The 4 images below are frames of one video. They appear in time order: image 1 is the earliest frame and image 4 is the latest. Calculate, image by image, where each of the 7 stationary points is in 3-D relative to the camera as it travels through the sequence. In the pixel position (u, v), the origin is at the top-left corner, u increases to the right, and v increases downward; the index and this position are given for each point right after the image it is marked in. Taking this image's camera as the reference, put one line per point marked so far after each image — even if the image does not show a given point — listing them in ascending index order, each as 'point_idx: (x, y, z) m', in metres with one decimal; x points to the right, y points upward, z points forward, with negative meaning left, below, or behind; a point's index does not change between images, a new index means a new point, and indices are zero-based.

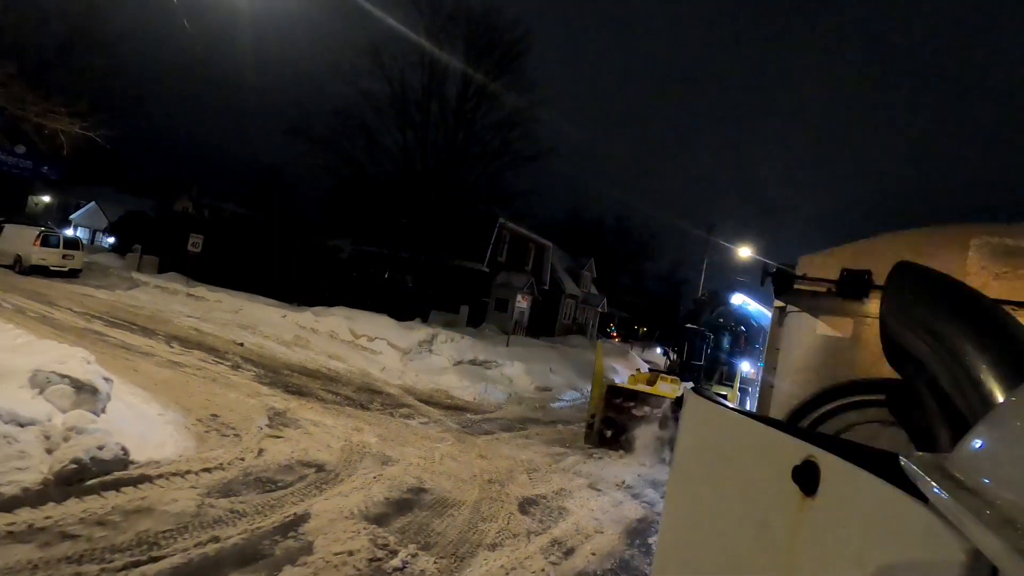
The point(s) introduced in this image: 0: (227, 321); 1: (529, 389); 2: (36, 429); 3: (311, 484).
0: (-8.0, -0.9, +18.3) m
1: (+0.5, -2.7, +17.5) m
2: (-4.1, -1.2, +5.8) m
3: (-2.1, -2.1, +7.1) m
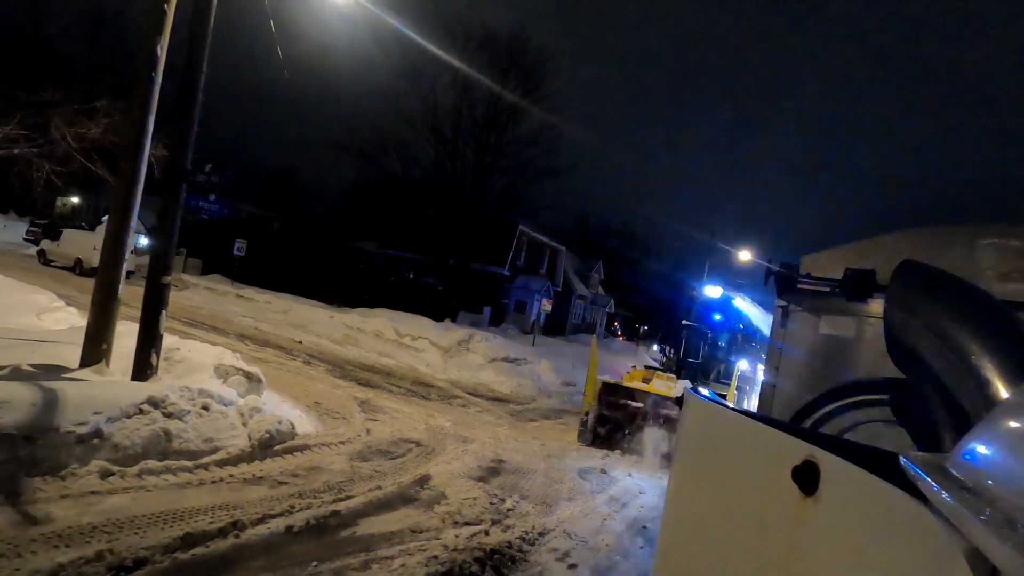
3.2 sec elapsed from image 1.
0: (-7.1, -1.0, +20.2) m
1: (+1.3, -2.8, +19.5) m
2: (-3.2, -1.4, +7.7) m
3: (-1.3, -2.3, +9.0) m
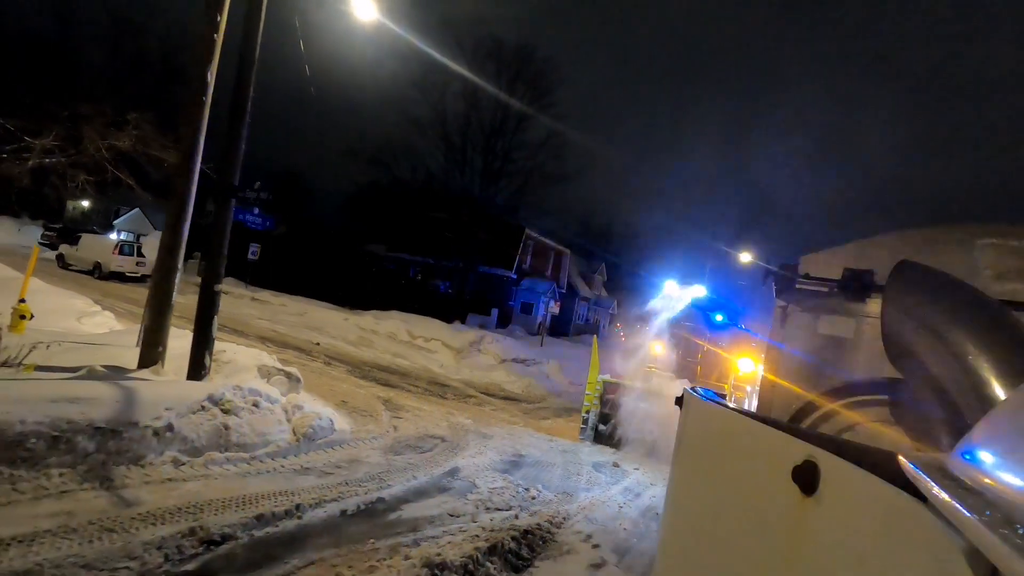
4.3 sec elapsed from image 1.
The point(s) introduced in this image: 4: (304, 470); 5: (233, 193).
0: (-6.8, -1.1, +20.9) m
1: (+1.6, -2.9, +20.1) m
2: (-2.9, -1.5, +8.4) m
3: (-1.0, -2.4, +9.7) m
4: (-2.3, -2.0, +7.2) m
5: (-3.5, +1.2, +8.3) m
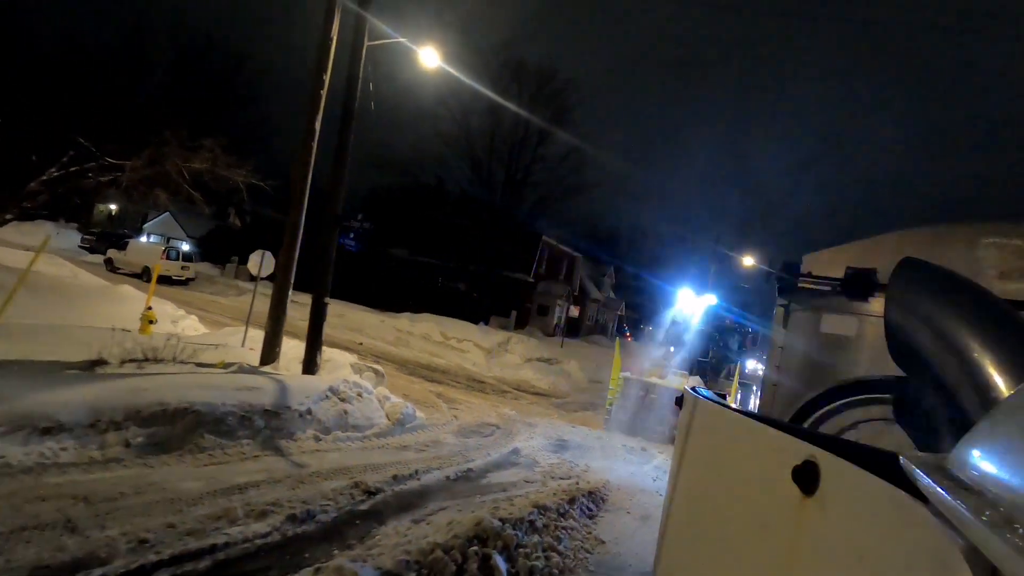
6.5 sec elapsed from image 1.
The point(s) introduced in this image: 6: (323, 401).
0: (-6.0, -1.3, +22.7) m
1: (+2.4, -3.1, +21.9) m
2: (-2.1, -1.7, +10.2) m
3: (-0.2, -2.5, +11.5) m
4: (-1.5, -2.2, +9.0) m
5: (-2.7, +1.0, +10.1) m
6: (-2.5, -1.5, +8.8) m
